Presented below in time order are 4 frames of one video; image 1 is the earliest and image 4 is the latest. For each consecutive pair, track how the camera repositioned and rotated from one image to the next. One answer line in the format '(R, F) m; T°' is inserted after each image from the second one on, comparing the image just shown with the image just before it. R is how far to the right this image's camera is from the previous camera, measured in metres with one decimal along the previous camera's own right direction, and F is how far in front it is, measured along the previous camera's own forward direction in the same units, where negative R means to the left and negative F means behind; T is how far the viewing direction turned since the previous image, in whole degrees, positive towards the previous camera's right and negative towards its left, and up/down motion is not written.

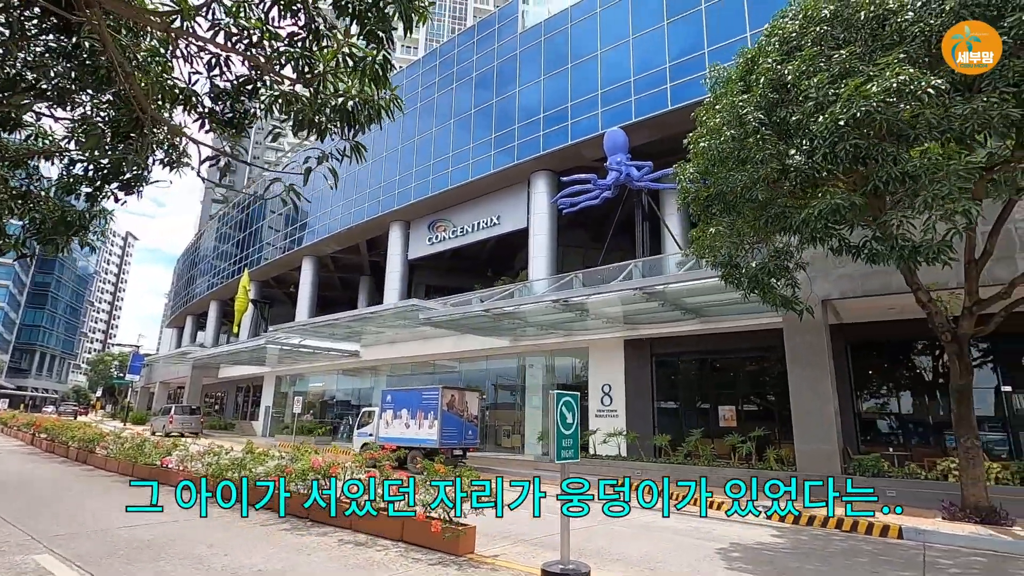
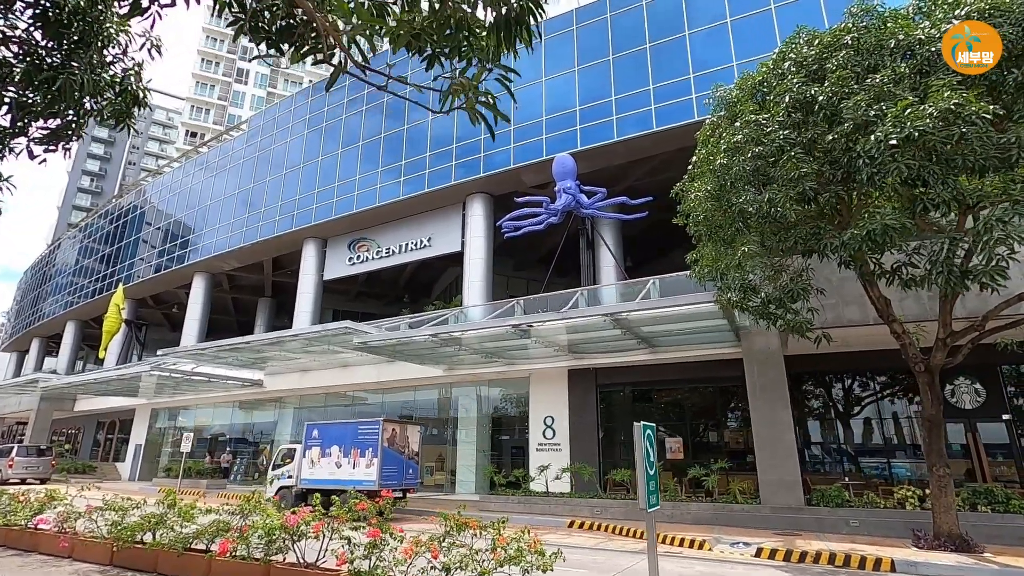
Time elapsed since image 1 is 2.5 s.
(-1.4, +1.1) m; +11°
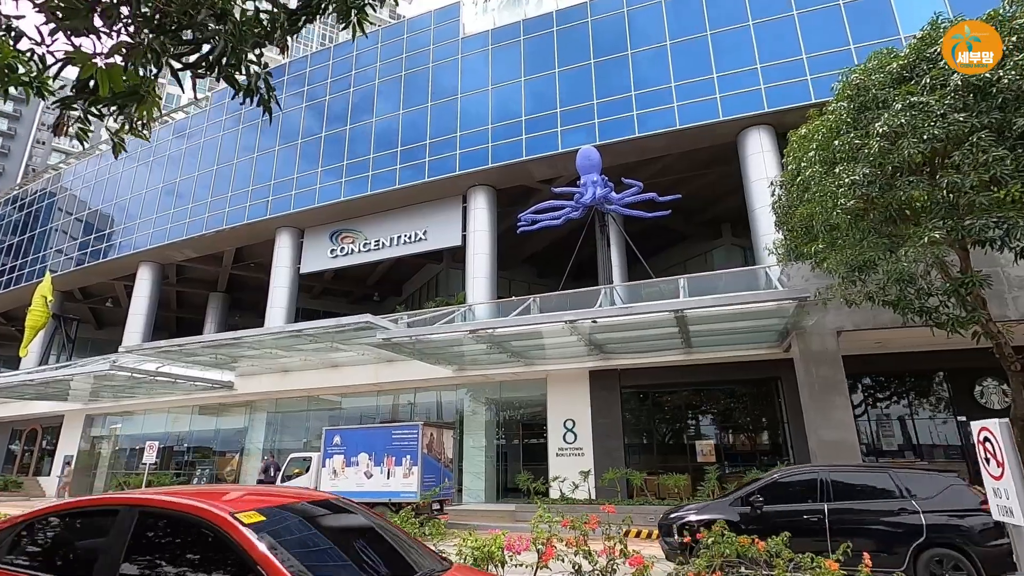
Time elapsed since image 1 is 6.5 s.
(-2.7, +1.1) m; +7°
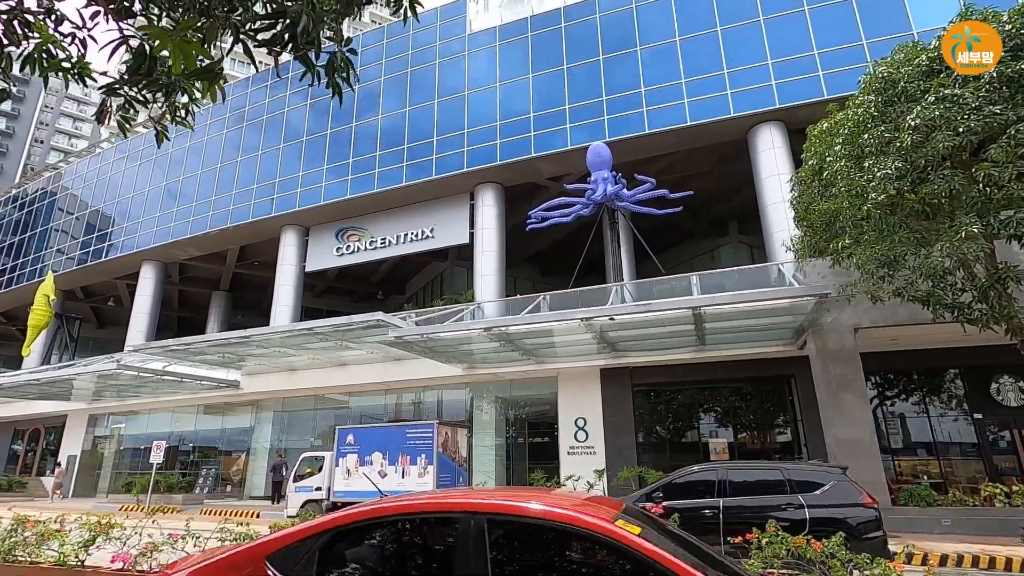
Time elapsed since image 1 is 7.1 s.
(-0.4, +0.1) m; 0°
